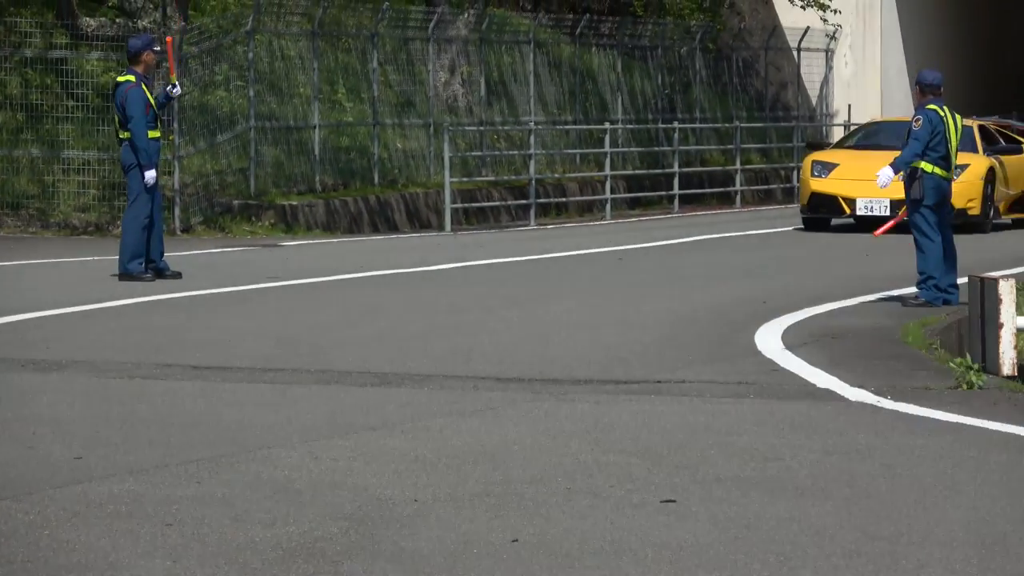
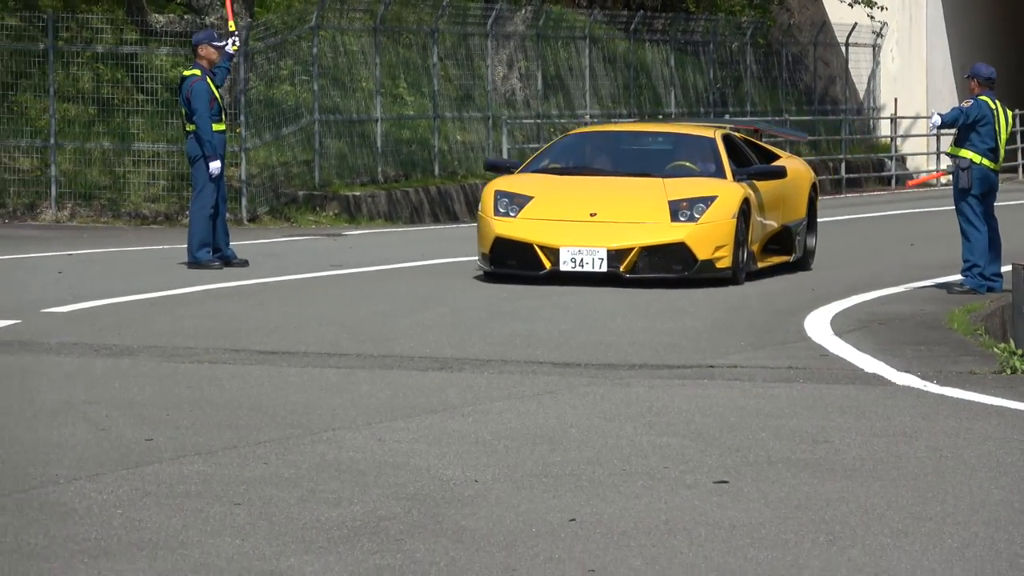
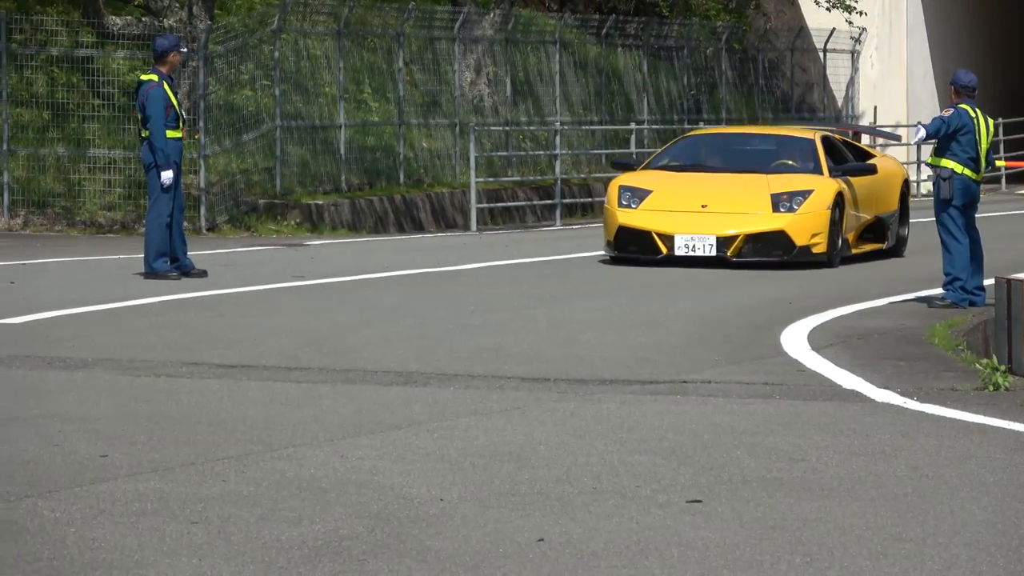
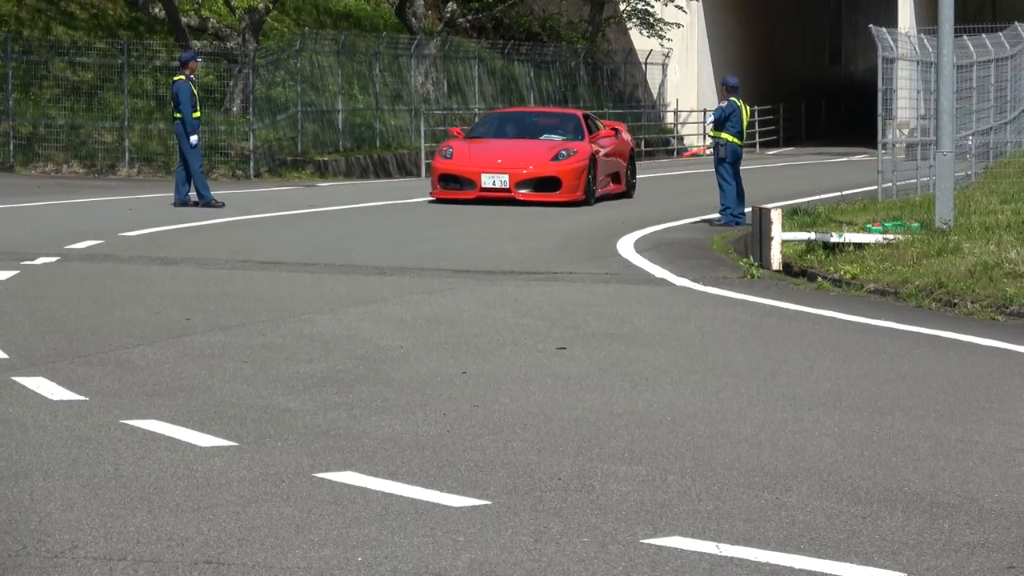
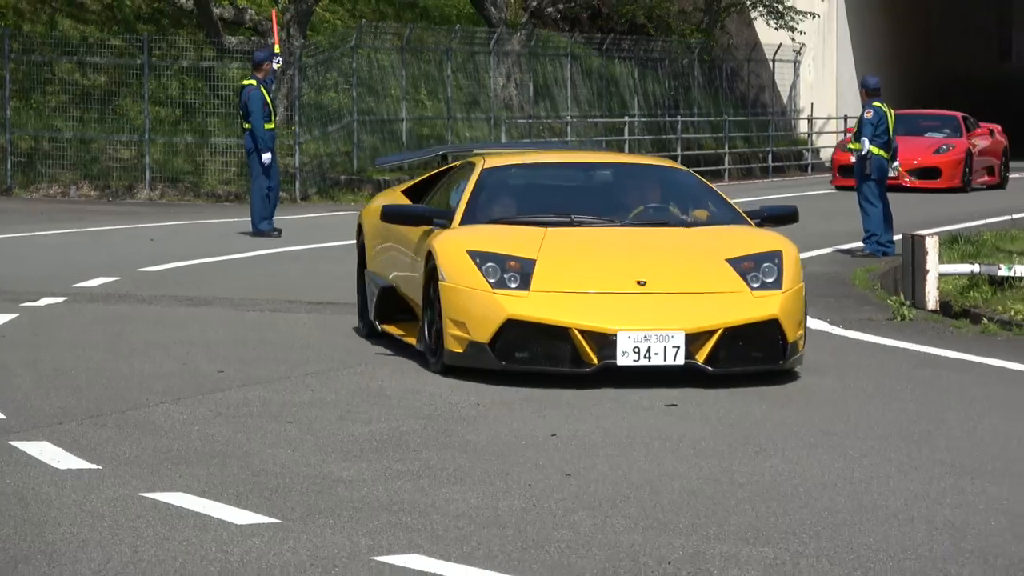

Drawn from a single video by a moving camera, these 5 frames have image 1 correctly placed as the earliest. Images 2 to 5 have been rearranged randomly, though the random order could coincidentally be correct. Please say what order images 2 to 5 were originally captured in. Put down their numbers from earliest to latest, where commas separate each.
3, 2, 5, 4
